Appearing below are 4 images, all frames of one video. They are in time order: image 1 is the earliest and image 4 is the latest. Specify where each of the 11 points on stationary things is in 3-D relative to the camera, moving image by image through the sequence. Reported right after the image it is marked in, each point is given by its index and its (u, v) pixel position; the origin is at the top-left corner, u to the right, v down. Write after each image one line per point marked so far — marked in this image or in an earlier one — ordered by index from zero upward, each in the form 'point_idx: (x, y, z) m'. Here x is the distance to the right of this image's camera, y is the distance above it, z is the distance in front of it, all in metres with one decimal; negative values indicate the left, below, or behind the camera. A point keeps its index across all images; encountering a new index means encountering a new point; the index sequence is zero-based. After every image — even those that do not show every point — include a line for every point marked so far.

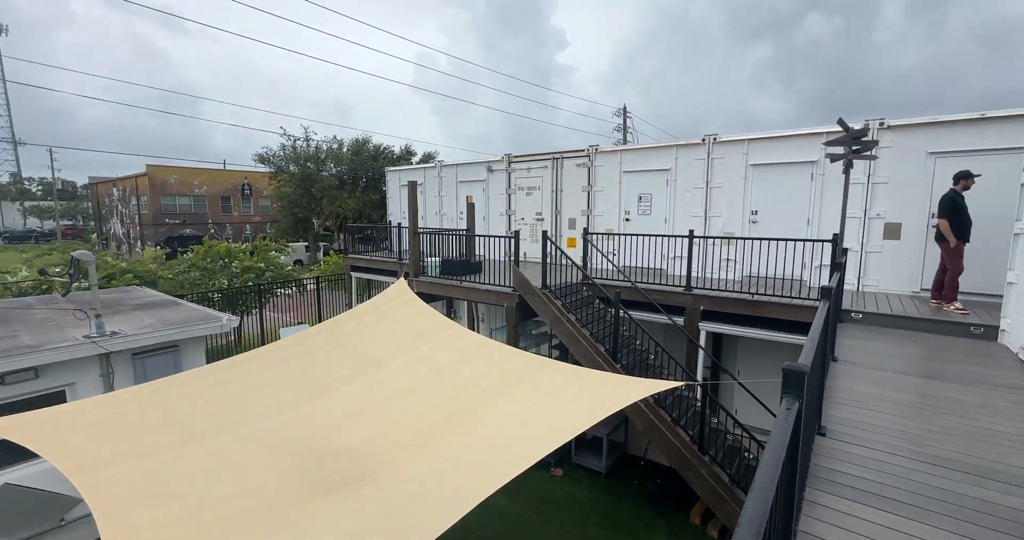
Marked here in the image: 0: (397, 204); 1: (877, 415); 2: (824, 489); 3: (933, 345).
0: (-4.1, +2.3, +16.0) m
1: (+3.1, -1.2, +3.8) m
2: (+1.9, -1.4, +2.8) m
3: (+5.2, -0.9, +5.6) m
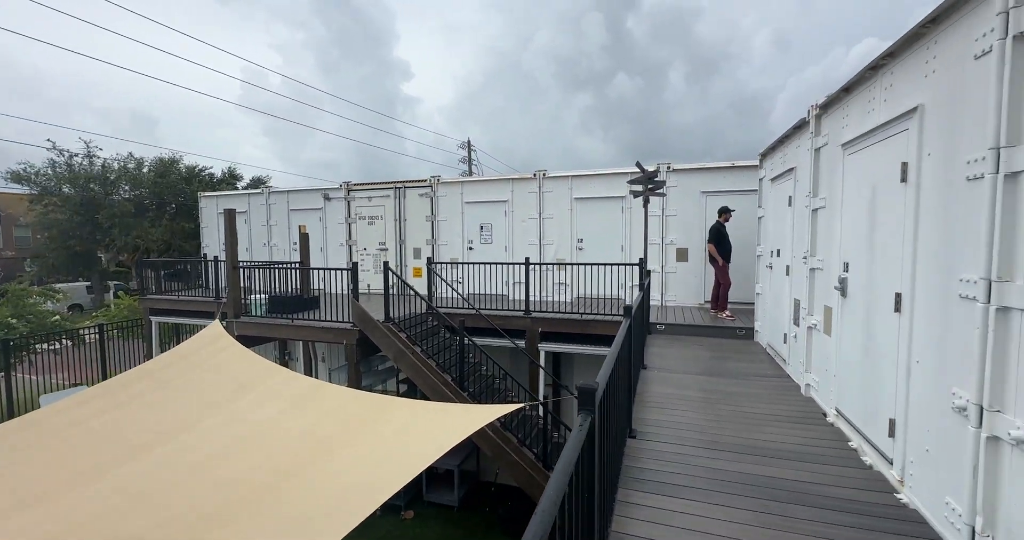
0: (-9.2, +1.1, +13.9) m
1: (+1.6, -1.4, +4.4) m
2: (+0.9, -1.5, +3.1) m
3: (+3.0, -1.2, +6.8) m
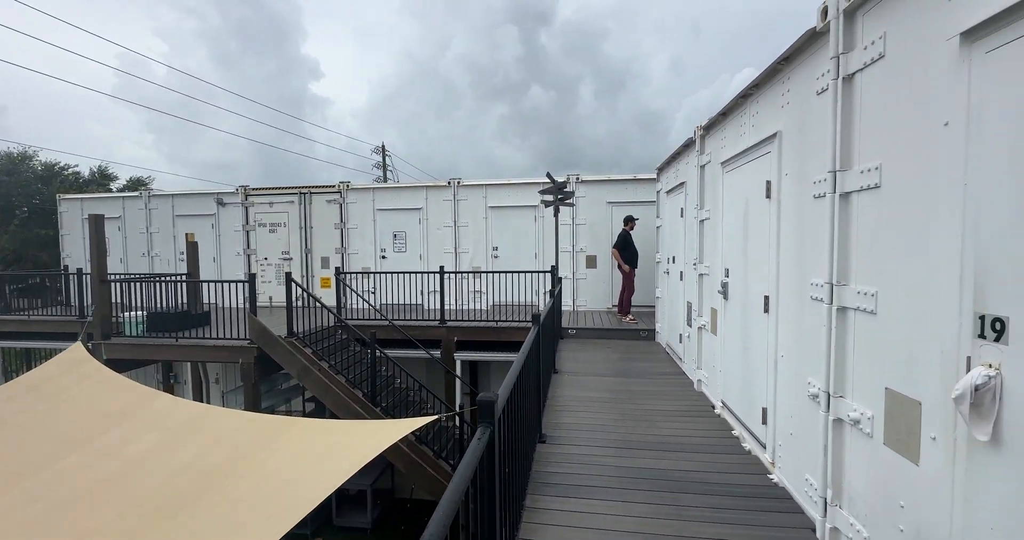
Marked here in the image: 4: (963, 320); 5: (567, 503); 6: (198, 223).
0: (-11.6, +0.7, +12.0) m
1: (+0.7, -1.5, +4.6) m
2: (+0.2, -1.6, +3.2) m
3: (+1.7, -1.3, +7.2) m
4: (+1.7, -0.2, +1.7) m
5: (+0.4, -1.6, +3.1) m
6: (-7.9, +1.2, +11.4) m
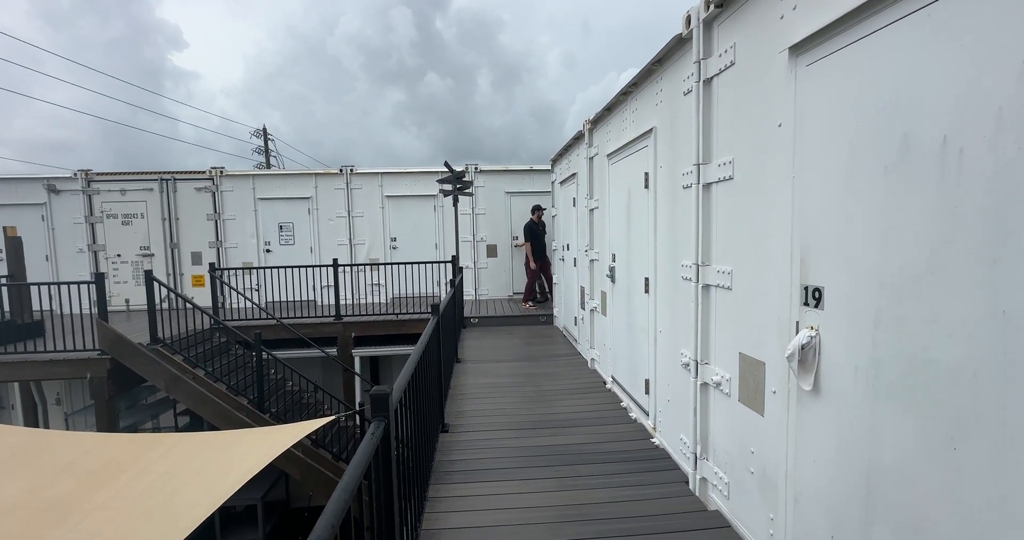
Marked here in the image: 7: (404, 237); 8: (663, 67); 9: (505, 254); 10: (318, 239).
0: (-14.0, +0.6, +9.3) m
1: (-0.3, -1.4, +4.7) m
2: (-0.5, -1.5, +3.2) m
3: (+0.1, -1.1, +7.4) m
4: (+1.2, -0.1, +2.0) m
5: (-0.3, -1.5, +3.1) m
6: (-10.2, +1.2, +9.4) m
7: (-2.4, +0.7, +10.1) m
8: (+1.1, +1.5, +3.3) m
9: (-0.1, +0.4, +10.2) m
10: (-4.2, +0.7, +9.9) m
